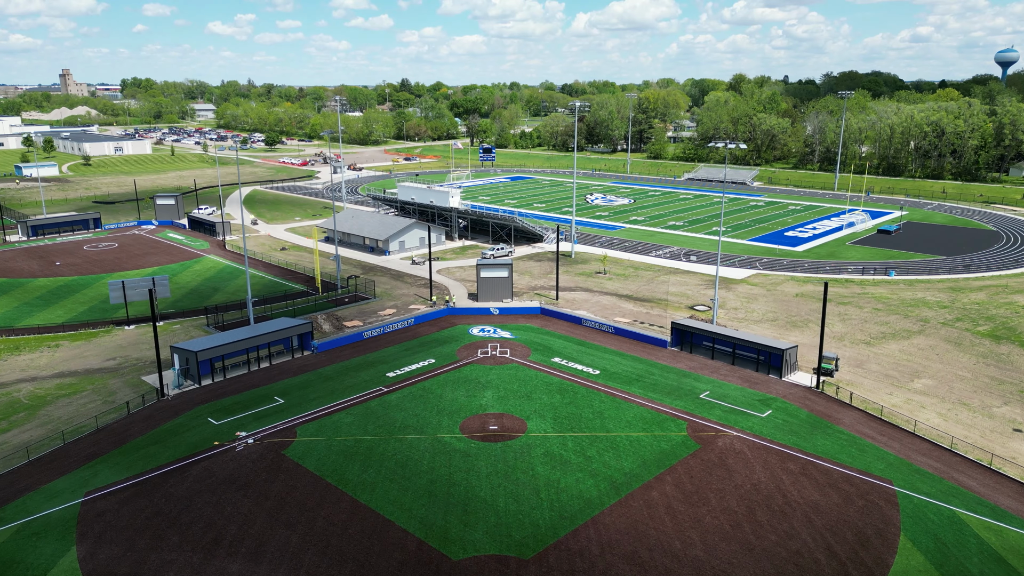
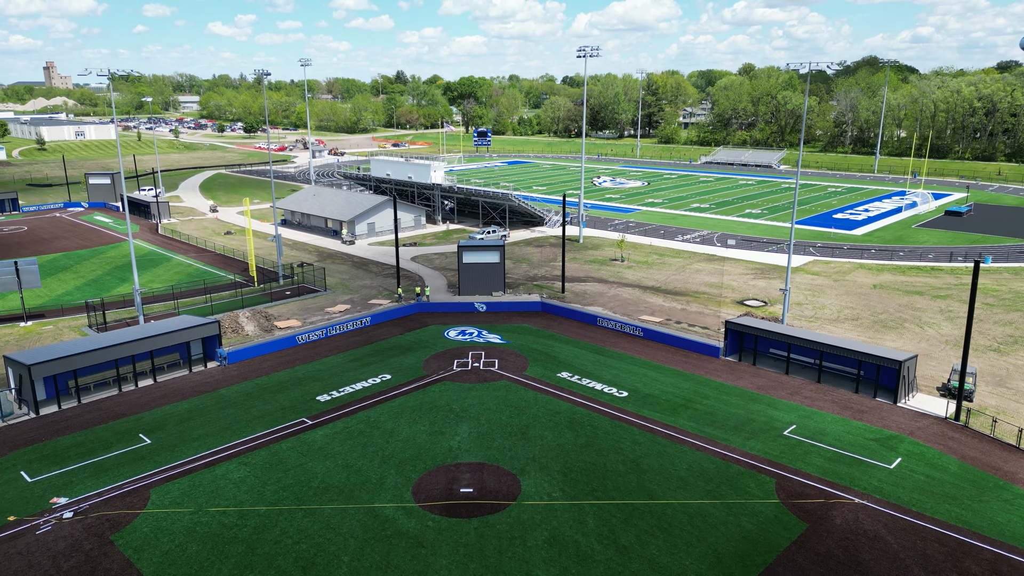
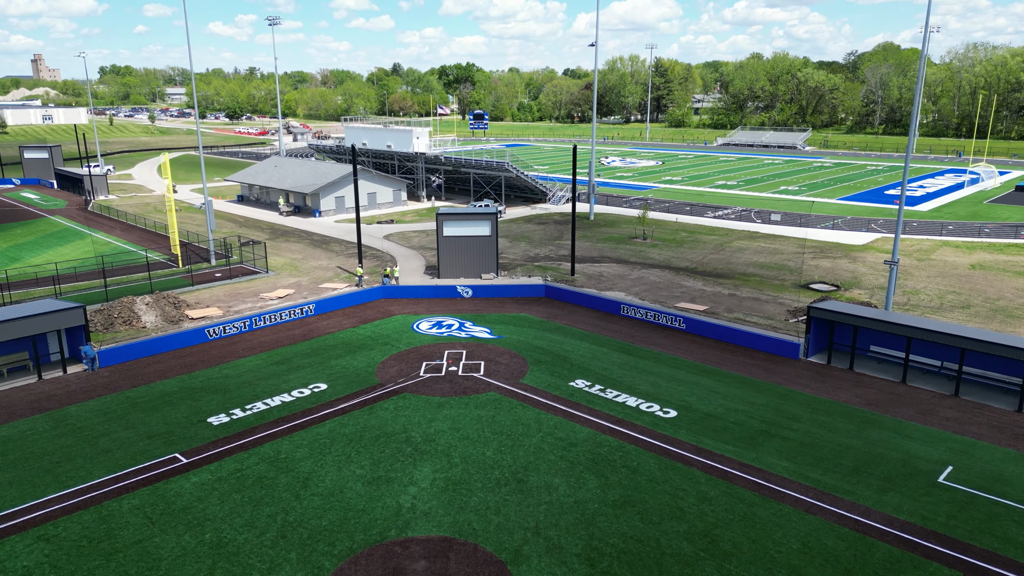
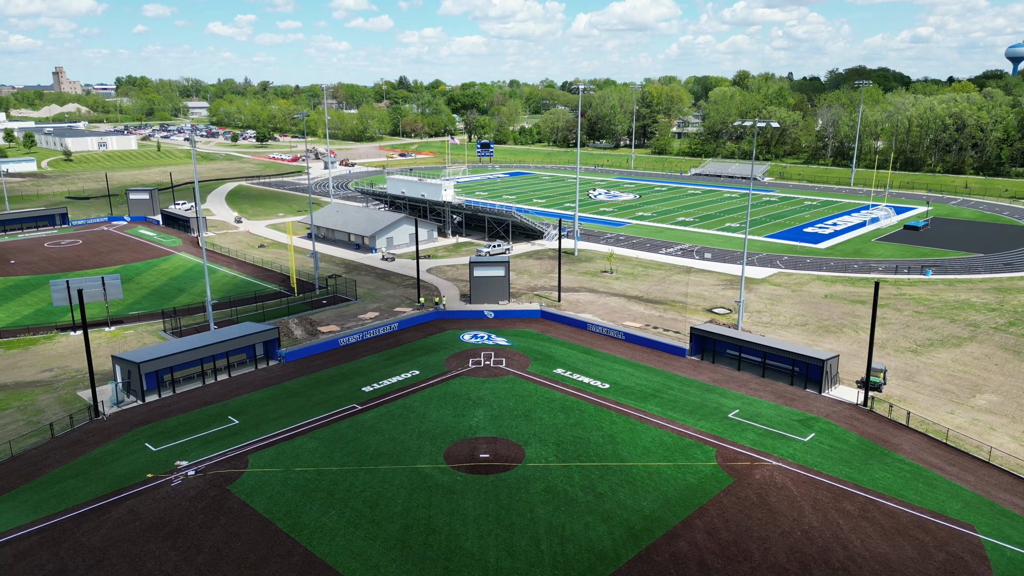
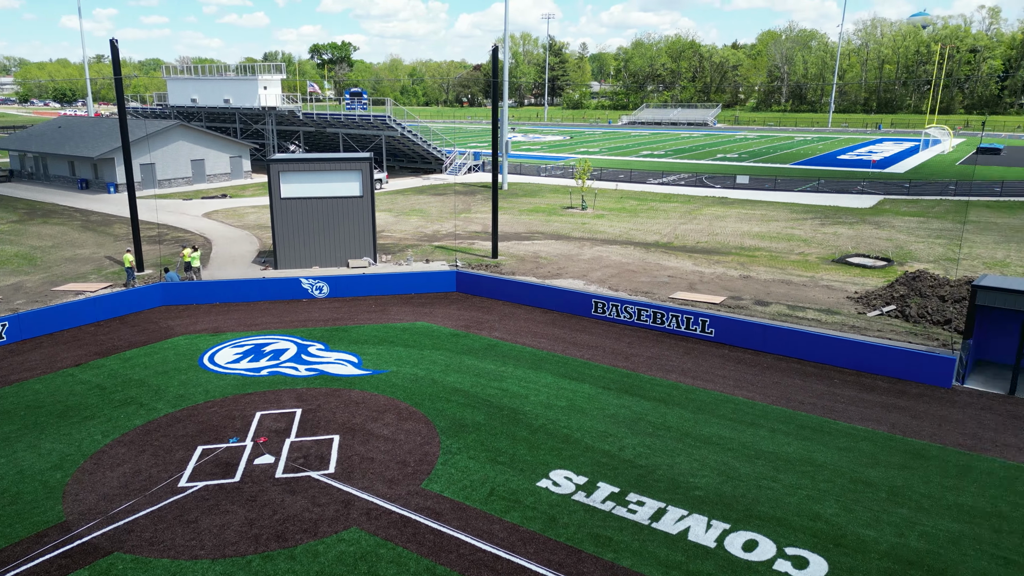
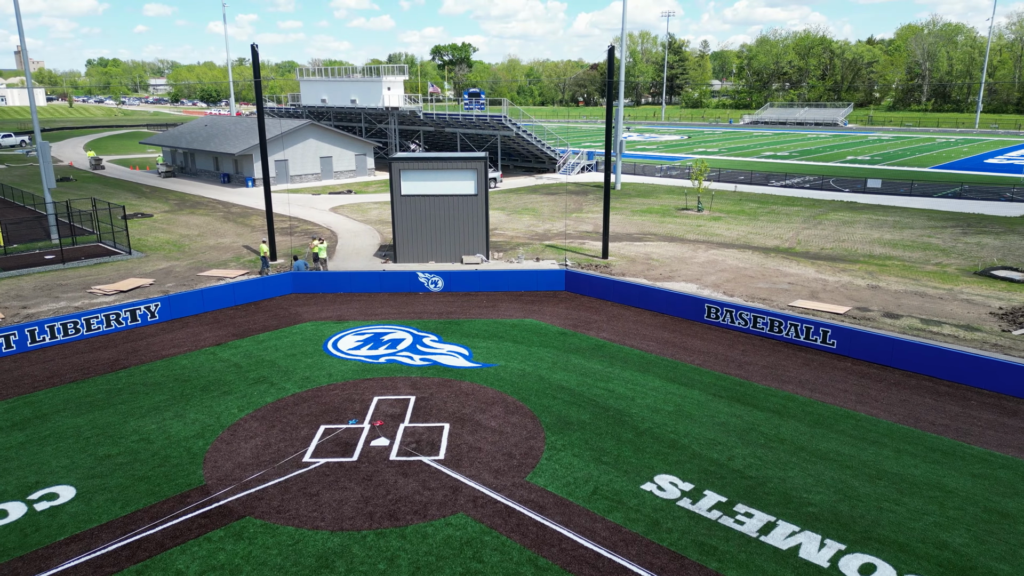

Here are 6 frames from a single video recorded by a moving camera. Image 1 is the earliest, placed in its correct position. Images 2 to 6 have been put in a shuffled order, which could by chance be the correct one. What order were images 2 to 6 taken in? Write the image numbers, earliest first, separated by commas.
4, 2, 3, 6, 5
